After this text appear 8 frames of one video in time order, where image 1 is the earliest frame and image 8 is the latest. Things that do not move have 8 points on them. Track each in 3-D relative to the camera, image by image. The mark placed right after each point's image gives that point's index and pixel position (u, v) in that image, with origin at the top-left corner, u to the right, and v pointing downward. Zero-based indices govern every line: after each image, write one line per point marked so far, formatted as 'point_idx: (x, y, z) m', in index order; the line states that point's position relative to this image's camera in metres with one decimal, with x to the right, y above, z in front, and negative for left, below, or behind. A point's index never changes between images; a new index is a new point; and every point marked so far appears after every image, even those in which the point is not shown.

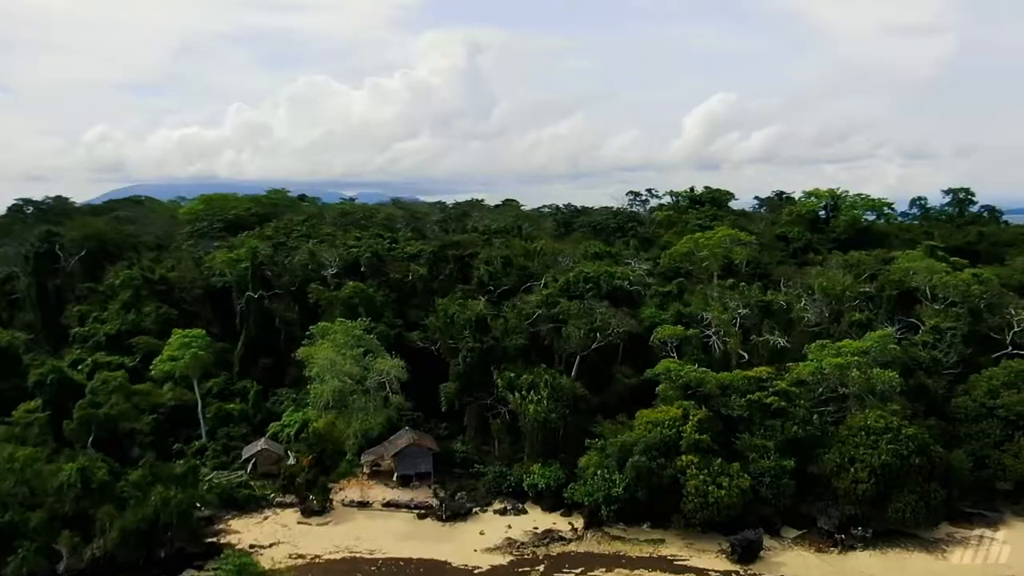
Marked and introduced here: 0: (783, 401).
0: (+6.7, -2.8, +18.9) m
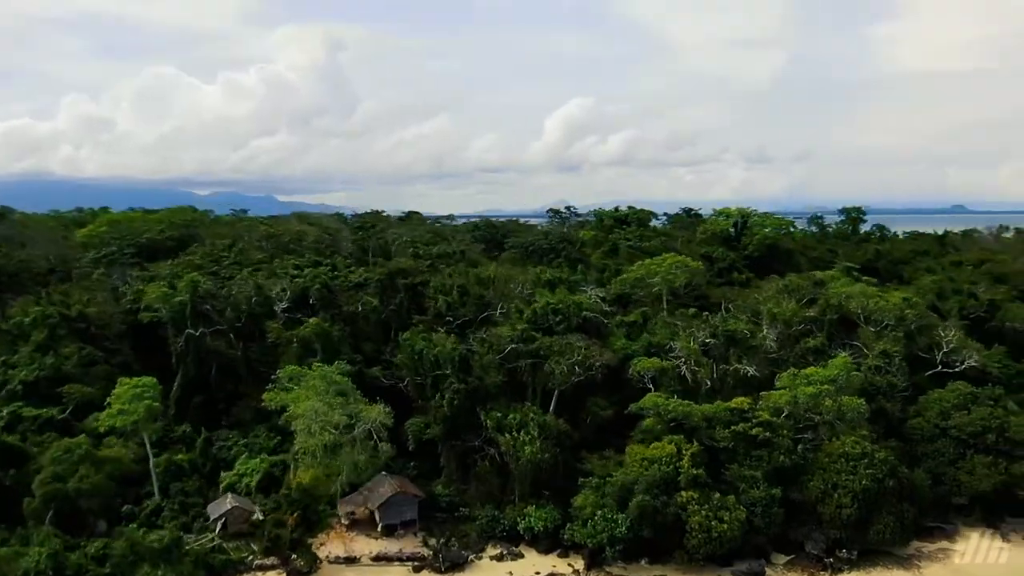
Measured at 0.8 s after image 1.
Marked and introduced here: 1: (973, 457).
0: (+6.5, -3.6, +19.7) m
1: (+11.9, -4.4, +20.0) m
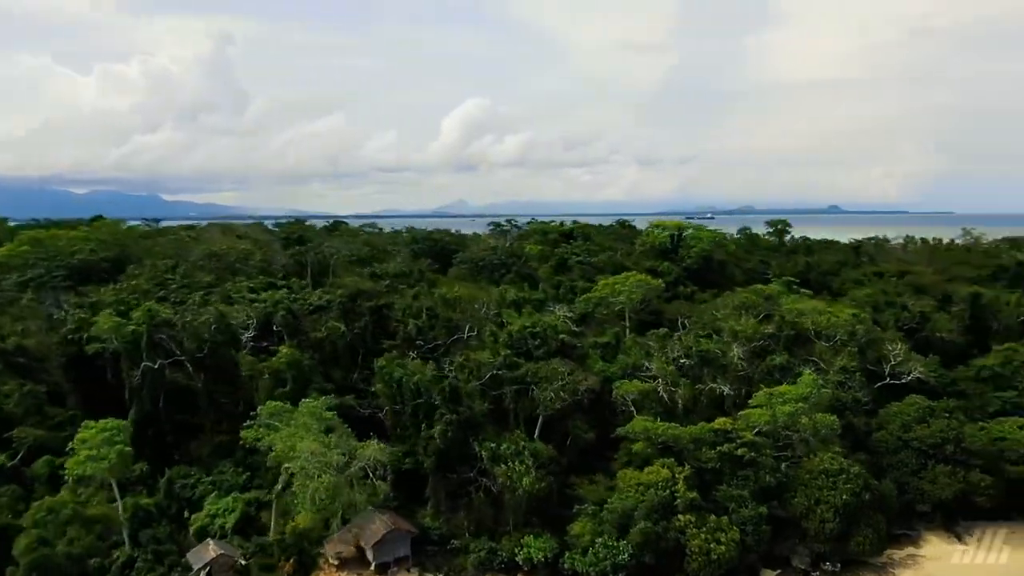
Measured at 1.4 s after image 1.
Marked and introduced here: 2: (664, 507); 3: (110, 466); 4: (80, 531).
0: (+6.3, -4.3, +20.4) m
1: (+11.7, -4.9, +21.4) m
2: (+3.7, -5.3, +18.8) m
3: (-9.3, -4.1, +18.0) m
4: (-9.2, -5.1, +16.5) m
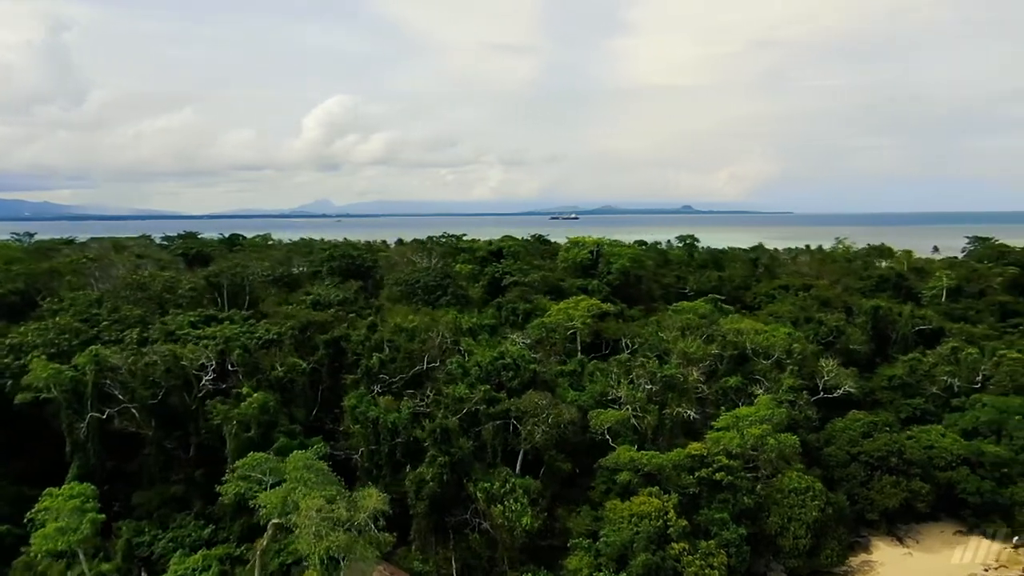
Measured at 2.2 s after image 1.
0: (+6.0, -5.1, +21.3) m
1: (+11.1, -5.7, +23.3) m
2: (+3.7, -6.2, +19.4) m
3: (-9.0, -5.2, +16.3) m
4: (-8.6, -6.2, +14.8) m
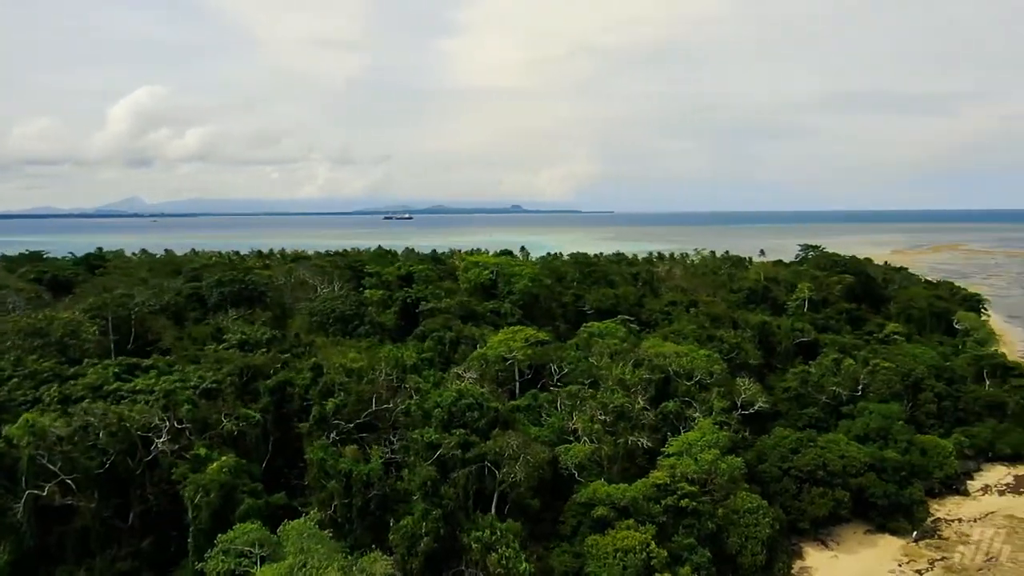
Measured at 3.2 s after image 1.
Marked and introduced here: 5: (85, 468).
0: (+5.2, -6.2, +22.6) m
1: (+9.8, -6.7, +25.6) m
2: (+3.4, -7.3, +20.3) m
3: (-8.3, -6.6, +14.5) m
4: (-7.6, -7.6, +13.1) m
5: (-10.6, -4.4, +19.1) m
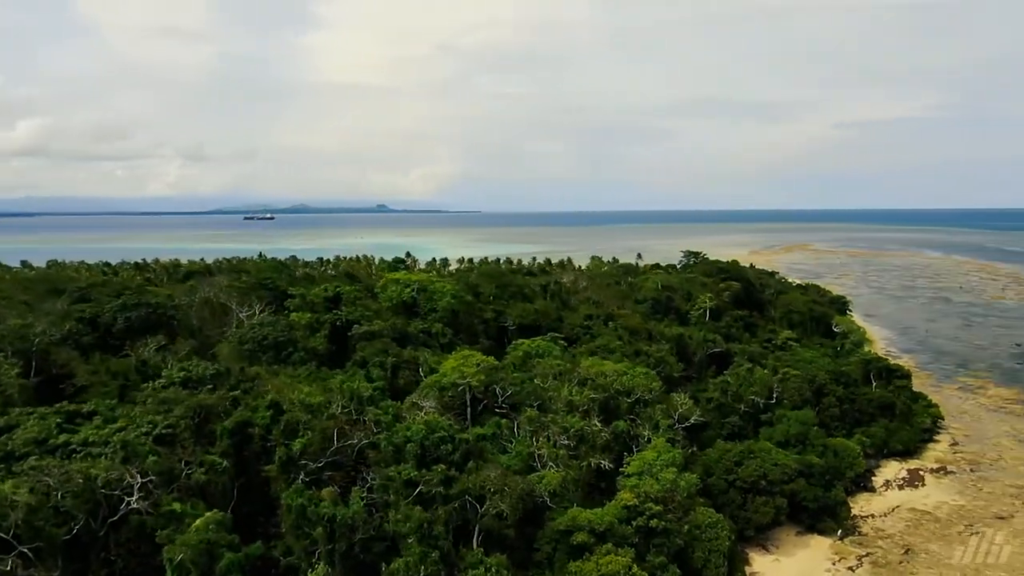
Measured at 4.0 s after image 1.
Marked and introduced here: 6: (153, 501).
0: (+4.5, -7.1, +23.7) m
1: (+8.5, -7.5, +27.4) m
2: (+3.1, -8.2, +21.0) m
3: (-7.4, -7.7, +13.3) m
4: (-6.5, -8.7, +12.1) m
5: (-10.6, -5.5, +17.5) m
6: (-9.0, -5.3, +19.4) m
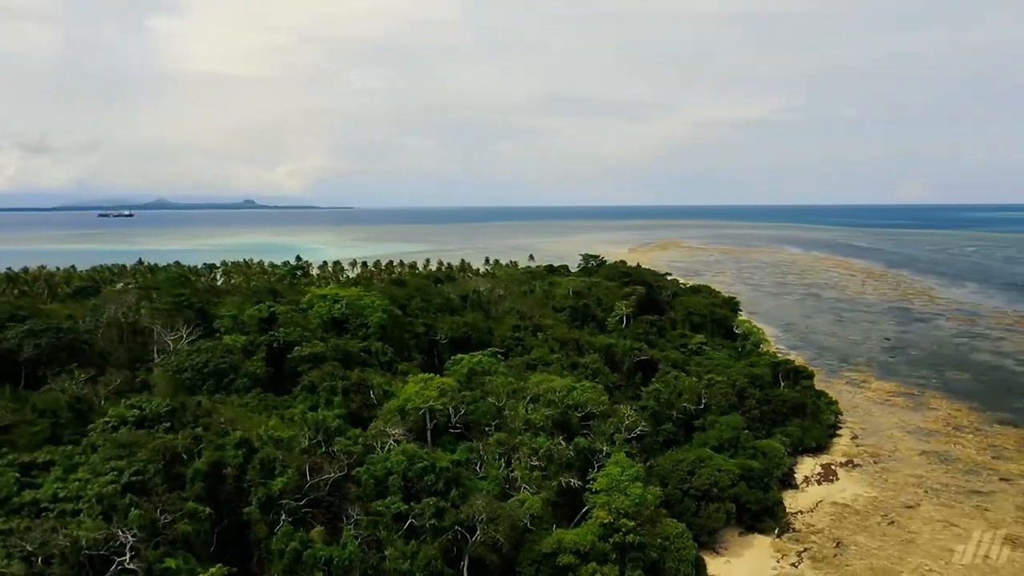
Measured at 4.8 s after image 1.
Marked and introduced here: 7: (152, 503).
0: (+3.9, -7.9, +24.7) m
1: (+7.3, -8.2, +29.0) m
2: (+3.0, -9.1, +21.8) m
3: (-6.2, -8.8, +12.5) m
4: (-5.1, -9.7, +11.5) m
5: (-10.0, -6.6, +16.1) m
6: (-8.8, -6.4, +18.3) m
7: (-9.2, -5.5, +19.7) m
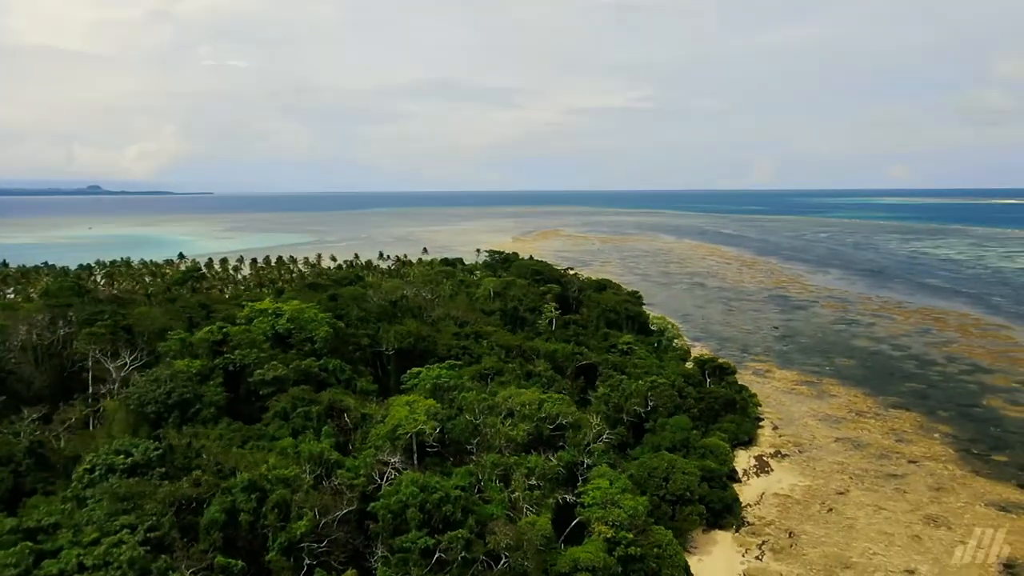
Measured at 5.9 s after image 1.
0: (+4.1, -8.6, +25.9) m
1: (+6.7, -8.8, +30.7) m
2: (+3.7, -9.9, +23.0) m
3: (-3.8, -10.0, +12.2) m
4: (-2.5, -10.9, +11.5) m
5: (-8.2, -7.8, +15.1) m
6: (-7.4, -7.5, +17.4) m
7: (-8.1, -6.7, +18.7) m
